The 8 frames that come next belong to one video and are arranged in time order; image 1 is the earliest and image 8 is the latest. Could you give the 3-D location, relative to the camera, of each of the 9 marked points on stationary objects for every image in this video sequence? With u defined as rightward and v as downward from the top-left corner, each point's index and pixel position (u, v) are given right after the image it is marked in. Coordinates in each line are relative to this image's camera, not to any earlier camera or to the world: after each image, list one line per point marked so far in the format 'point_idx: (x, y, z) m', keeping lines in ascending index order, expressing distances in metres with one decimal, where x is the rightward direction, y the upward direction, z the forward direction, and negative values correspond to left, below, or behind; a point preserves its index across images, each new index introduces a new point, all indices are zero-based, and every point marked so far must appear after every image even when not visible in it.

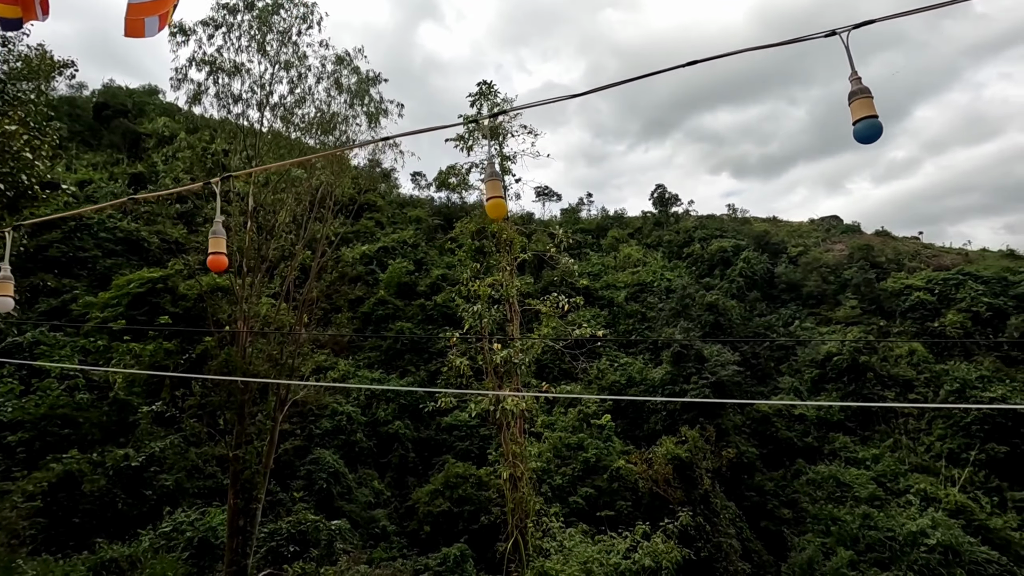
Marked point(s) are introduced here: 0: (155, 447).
0: (-8.4, -3.8, +12.6) m
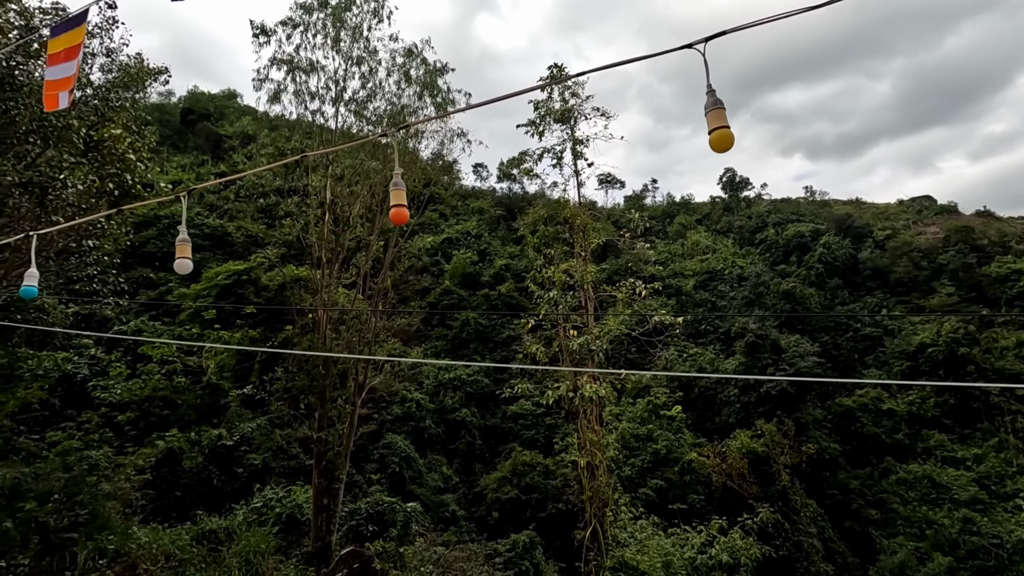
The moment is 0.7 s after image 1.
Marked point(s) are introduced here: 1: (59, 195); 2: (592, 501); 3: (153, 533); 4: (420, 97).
0: (-6.7, -3.5, +13.4) m
1: (-8.1, +1.7, +9.6) m
2: (+1.4, -3.4, +8.6) m
3: (-5.8, -4.0, +8.7) m
4: (-2.1, +4.4, +12.3) m
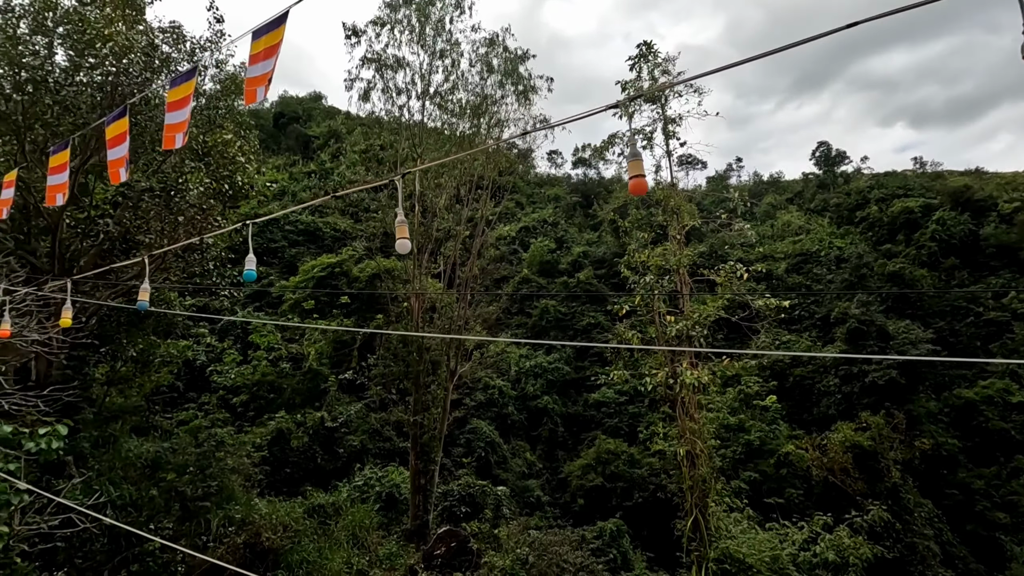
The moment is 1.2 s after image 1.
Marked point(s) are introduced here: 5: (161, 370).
0: (-4.5, -3.3, +14.3) m
1: (-6.5, +1.8, +10.6) m
2: (+2.8, -3.2, +8.4) m
3: (-4.2, -3.8, +9.5) m
4: (-0.2, +4.7, +12.4) m
5: (-7.8, -1.8, +11.8) m
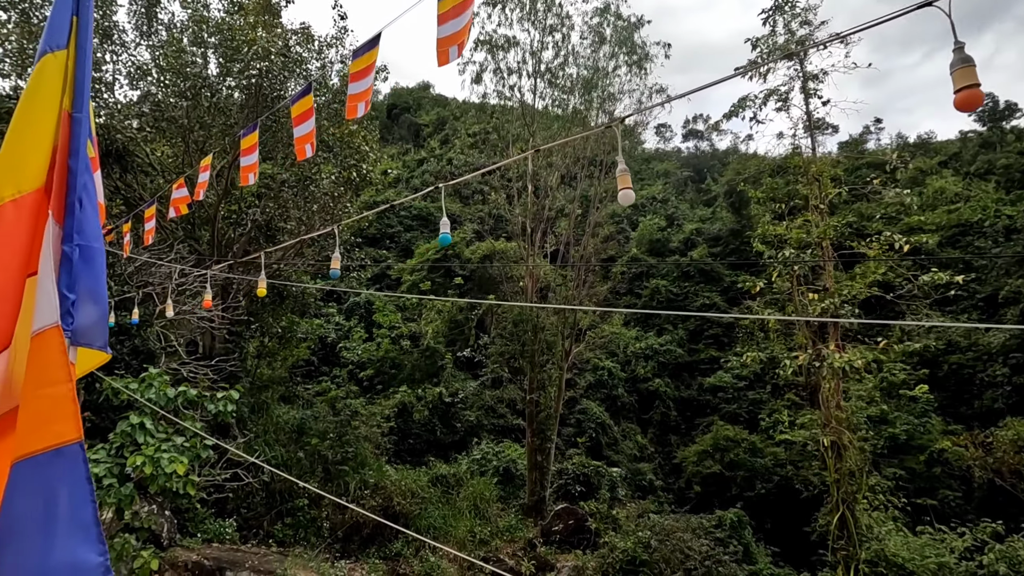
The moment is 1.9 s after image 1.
0: (-1.4, -2.8, +14.8) m
1: (-4.2, +2.2, +11.4) m
2: (+4.6, -2.8, +7.7) m
3: (-2.1, -3.5, +10.1) m
4: (+2.3, +5.1, +11.9) m
5: (-5.2, -1.4, +13.0) m
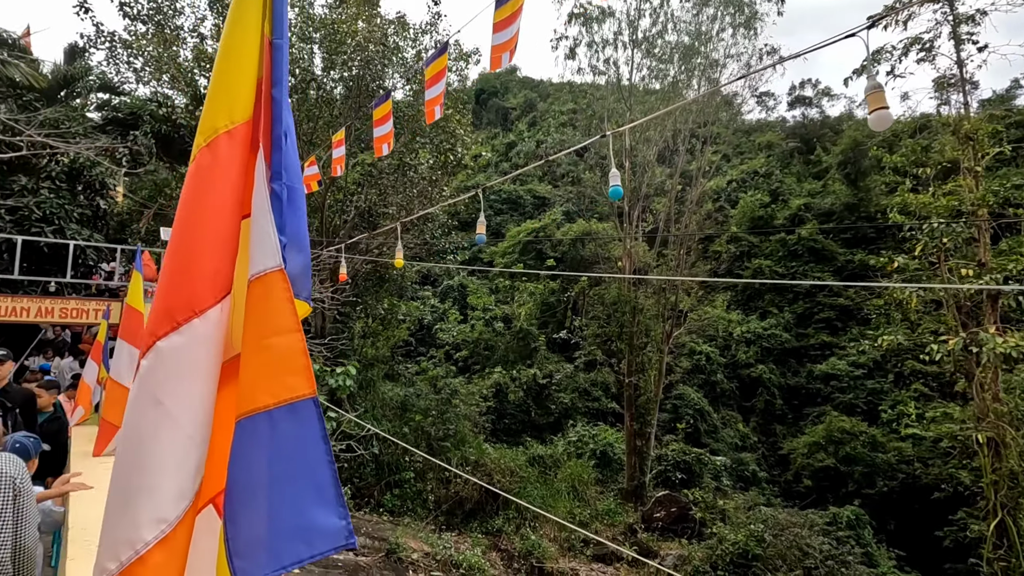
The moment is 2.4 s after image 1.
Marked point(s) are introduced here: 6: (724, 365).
0: (+1.2, -2.3, +14.8) m
1: (-2.1, +2.5, +11.7) m
2: (+6.0, -2.5, +6.8) m
3: (-0.2, -3.1, +10.3) m
4: (+4.3, +5.6, +11.1) m
5: (-2.8, -1.0, +13.6) m
6: (+7.5, -2.7, +18.9) m
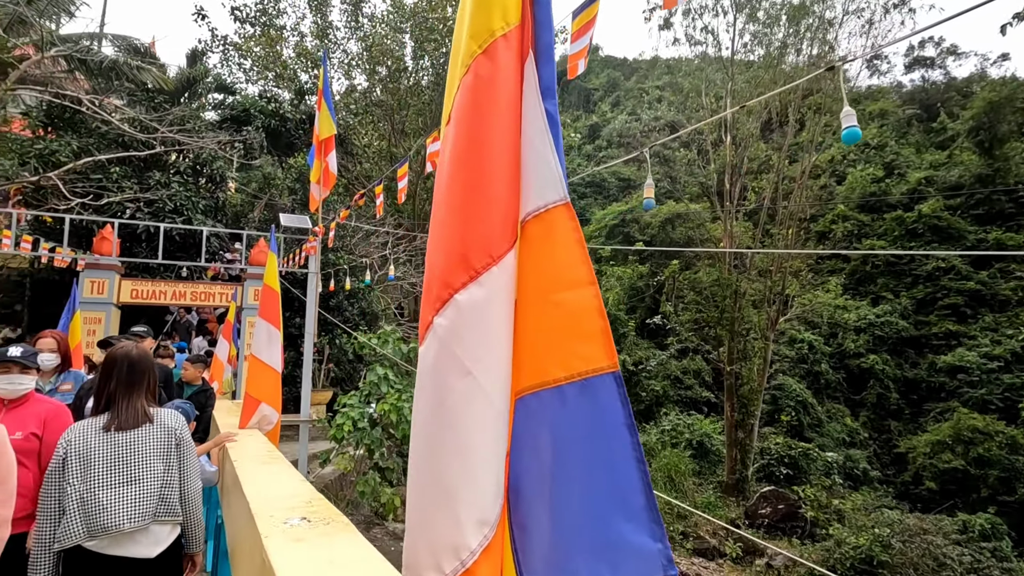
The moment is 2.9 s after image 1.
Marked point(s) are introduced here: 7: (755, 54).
0: (+3.5, -1.8, +14.4) m
1: (-0.2, +2.9, +11.7) m
2: (+7.2, -2.3, +5.7) m
3: (+1.5, -2.8, +10.1) m
4: (+6.1, +5.9, +10.1) m
5: (-0.6, -0.6, +13.7) m
6: (+10.5, -2.2, +17.5) m
7: (+4.9, +4.7, +10.9) m
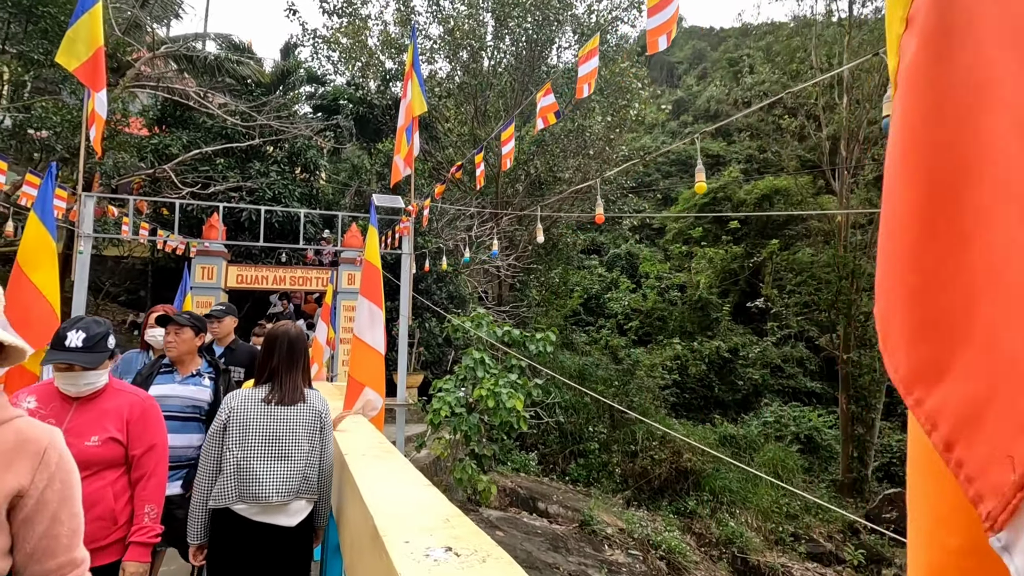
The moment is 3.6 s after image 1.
0: (+5.7, -1.4, +13.5) m
1: (+1.6, +3.2, +11.2) m
2: (+8.1, -2.0, +4.4) m
3: (+3.1, -2.5, +9.6) m
4: (+7.5, +6.3, +8.6) m
5: (+1.5, -0.2, +13.4) m
6: (+13.1, -1.6, +15.6) m
7: (+6.6, +5.1, +9.6) m
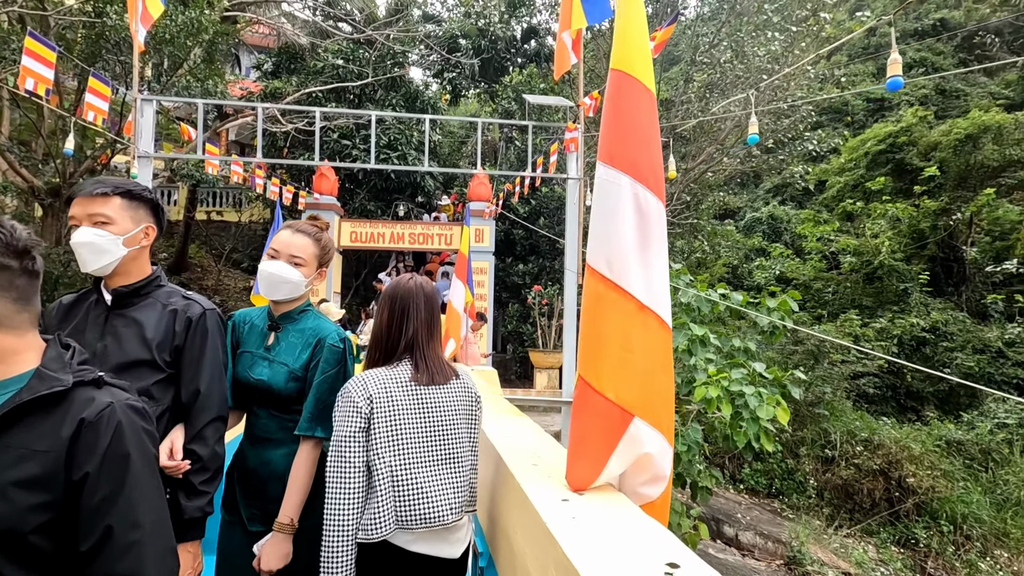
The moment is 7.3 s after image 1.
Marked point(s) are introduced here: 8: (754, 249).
0: (+8.6, -0.6, +10.6) m
1: (+4.1, +3.9, +9.0) m
2: (+9.1, -1.7, +1.3) m
3: (+5.3, -1.9, +7.4) m
4: (+9.4, +6.8, +5.2) m
5: (+4.5, +0.6, +11.3) m
6: (+16.2, -0.8, +11.3) m
7: (+8.6, +5.7, +6.4) m
8: (+6.7, +1.1, +14.2) m
